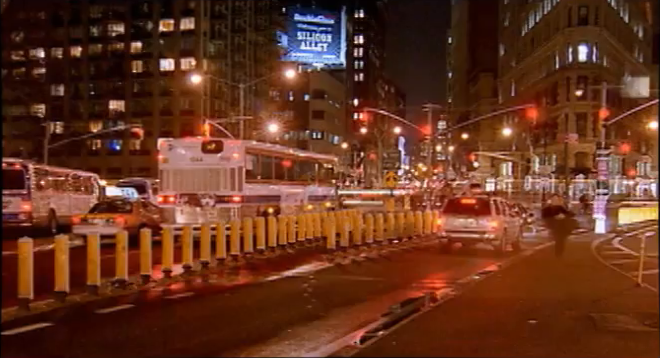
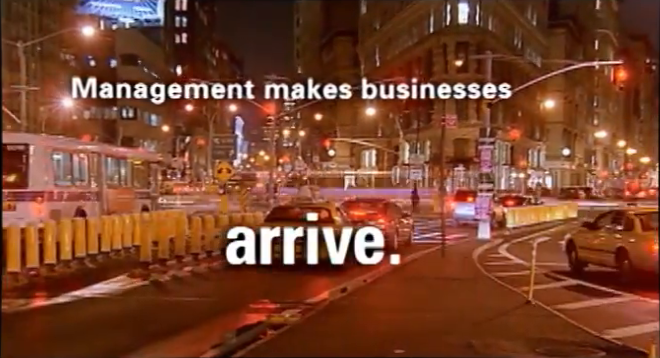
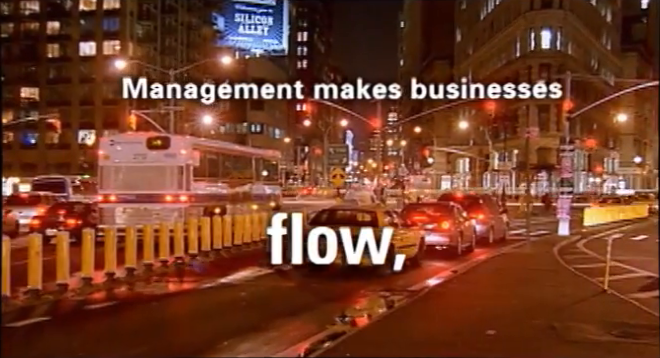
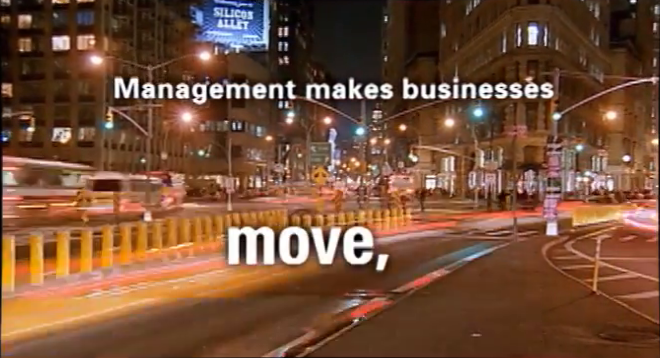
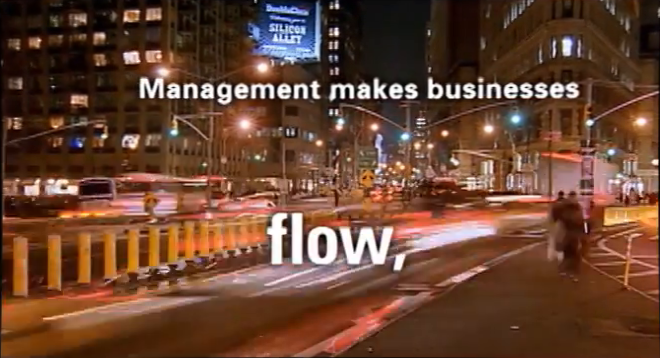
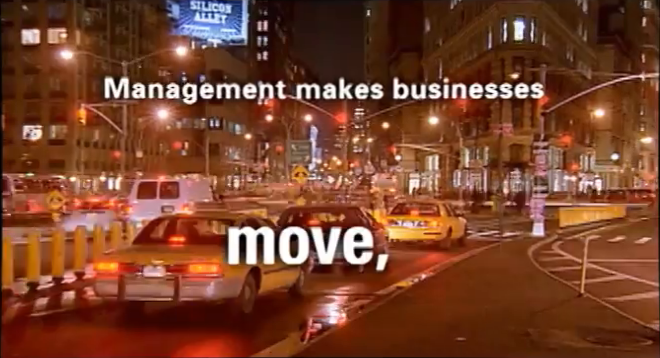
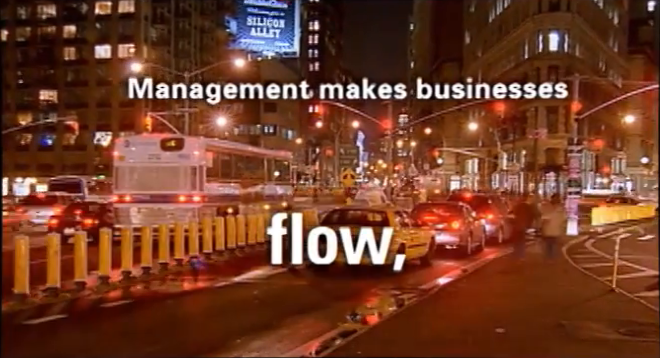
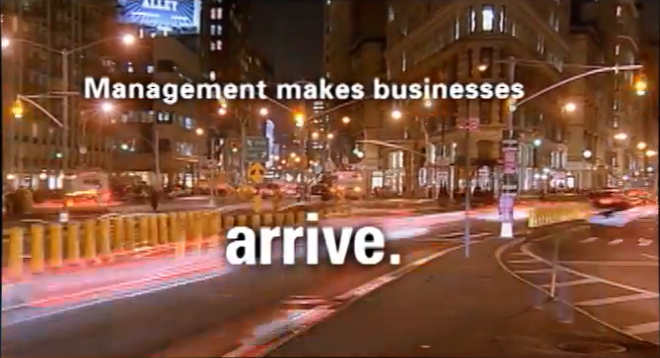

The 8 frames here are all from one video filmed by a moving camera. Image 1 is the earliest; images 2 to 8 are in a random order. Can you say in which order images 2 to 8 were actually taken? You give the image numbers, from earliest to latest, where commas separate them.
5, 7, 3, 4, 6, 8, 2
